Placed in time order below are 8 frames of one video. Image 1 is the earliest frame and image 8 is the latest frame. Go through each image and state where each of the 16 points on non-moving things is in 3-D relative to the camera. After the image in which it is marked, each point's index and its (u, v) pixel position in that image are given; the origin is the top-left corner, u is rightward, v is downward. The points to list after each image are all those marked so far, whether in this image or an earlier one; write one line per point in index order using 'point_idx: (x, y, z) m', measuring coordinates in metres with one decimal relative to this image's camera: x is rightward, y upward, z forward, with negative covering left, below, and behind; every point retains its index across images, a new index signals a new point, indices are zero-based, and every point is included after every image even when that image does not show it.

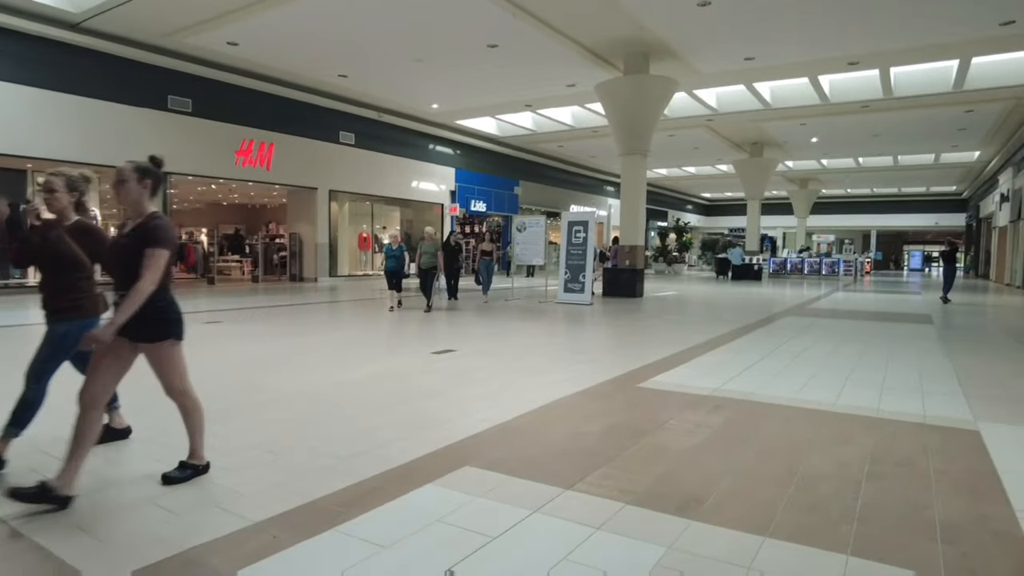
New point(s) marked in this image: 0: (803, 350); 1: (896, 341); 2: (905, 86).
0: (+2.9, -0.6, +6.5) m
1: (+4.4, -0.6, +7.6) m
2: (+9.8, +5.0, +16.3) m
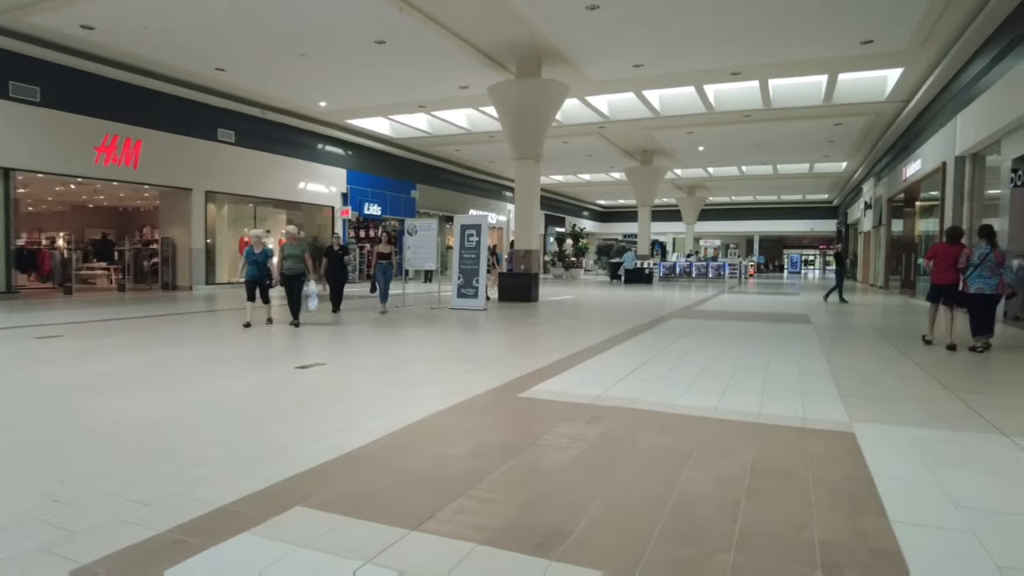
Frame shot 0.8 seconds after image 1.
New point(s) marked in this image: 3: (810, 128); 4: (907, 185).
0: (+1.7, -0.6, +6.4) m
1: (+3.1, -0.6, +7.7) m
2: (+7.0, +4.9, +17.2) m
3: (+9.0, +4.8, +19.9) m
4: (+11.2, +2.9, +18.8) m
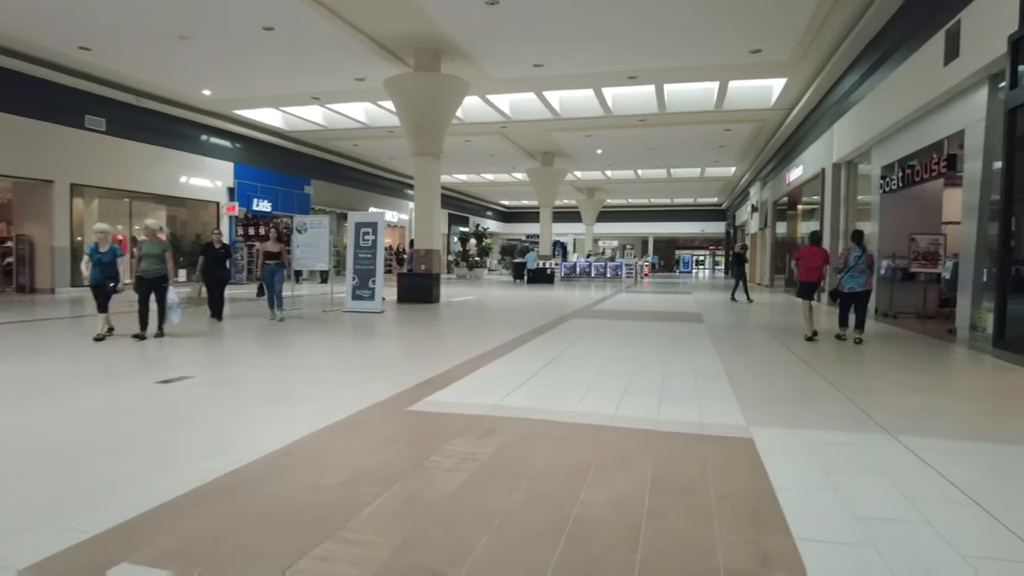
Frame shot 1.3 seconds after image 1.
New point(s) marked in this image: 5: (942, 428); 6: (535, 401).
0: (+0.7, -0.6, +6.3) m
1: (+1.9, -0.6, +7.8) m
2: (+4.4, +5.0, +17.7) m
3: (+6.0, +4.8, +20.7) m
4: (+8.4, +2.9, +19.9) m
5: (+2.4, -0.8, +3.8) m
6: (+0.1, -0.7, +4.2) m
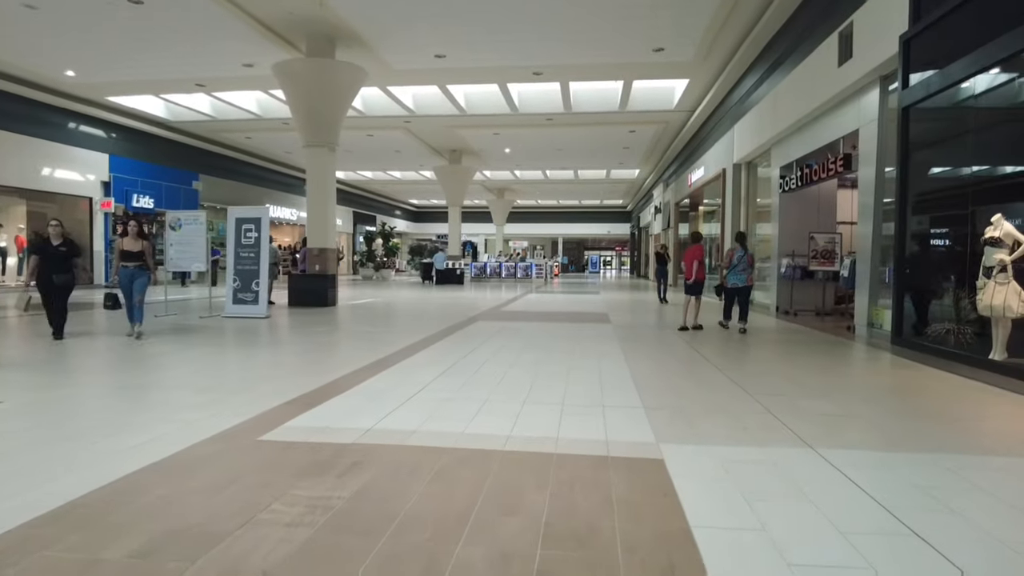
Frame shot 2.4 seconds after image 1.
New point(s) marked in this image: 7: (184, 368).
0: (-0.2, -0.7, +5.8) m
1: (+0.7, -0.6, +7.4) m
2: (+1.9, +5.0, +17.6) m
3: (+3.0, +4.8, +20.7) m
4: (+5.5, +3.0, +20.2) m
5: (+1.8, -0.8, +3.5) m
6: (-0.5, -0.7, +3.6) m
7: (-3.1, -0.8, +6.2) m
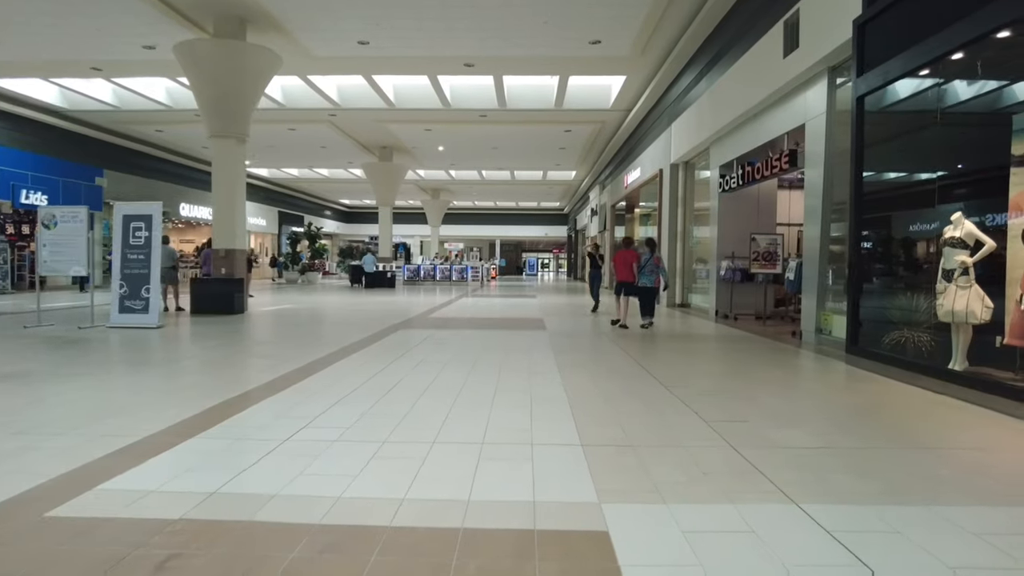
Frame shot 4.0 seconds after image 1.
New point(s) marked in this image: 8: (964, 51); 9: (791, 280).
0: (-0.8, -0.7, +4.9) m
1: (-0.1, -0.7, +6.6) m
2: (+0.1, +4.9, +16.9) m
3: (+0.9, +4.7, +20.1) m
4: (+3.5, +2.9, +19.8) m
5: (+1.4, -0.8, +2.8) m
6: (-0.9, -0.8, +2.7) m
7: (-3.7, -0.8, +5.0) m
8: (+3.4, +1.8, +5.0) m
9: (+3.9, +0.1, +9.2) m
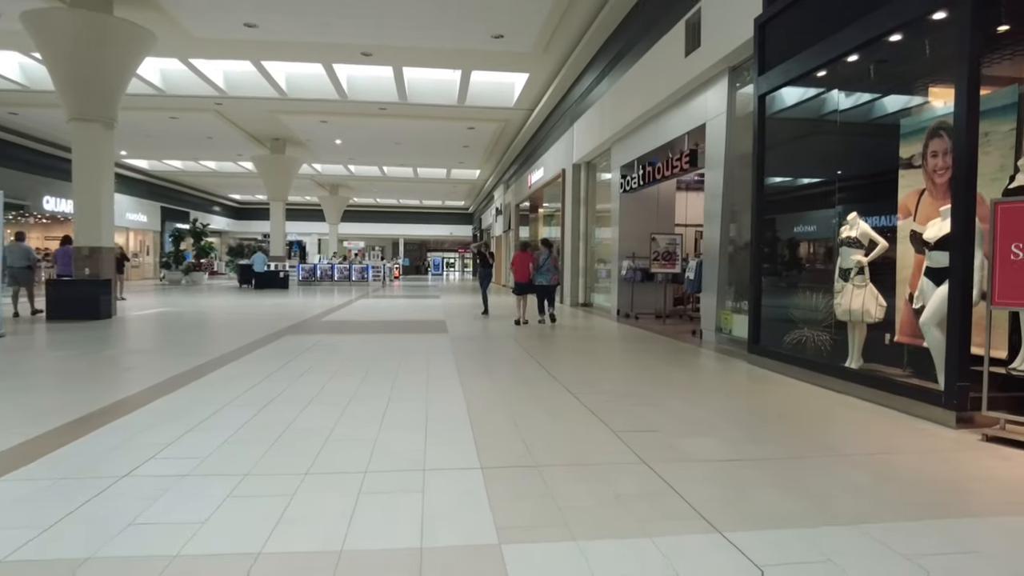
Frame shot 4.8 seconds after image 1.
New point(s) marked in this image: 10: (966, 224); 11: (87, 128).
0: (-1.5, -0.7, +4.3) m
1: (-1.0, -0.7, +6.1) m
2: (-2.3, +4.9, +16.3) m
3: (-2.0, +4.7, +19.6) m
4: (+0.6, +2.9, +19.7) m
5: (+1.0, -0.8, +2.6) m
6: (-1.3, -0.8, +2.1) m
7: (-4.4, -0.9, +4.1) m
8: (+2.7, +1.8, +5.1) m
9: (+2.5, +0.1, +9.3) m
10: (+2.6, +0.4, +3.8) m
11: (-7.0, +2.6, +10.8) m
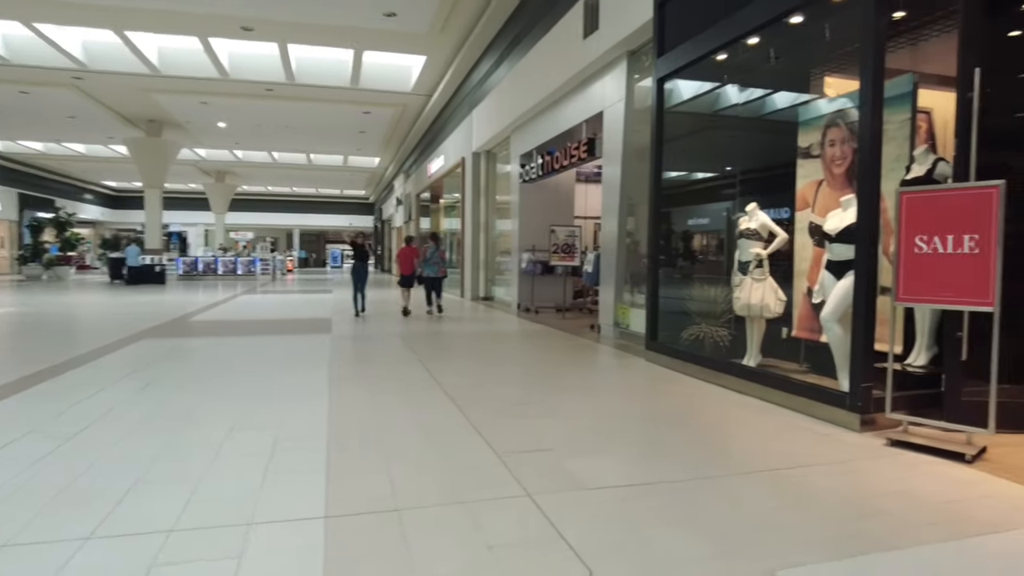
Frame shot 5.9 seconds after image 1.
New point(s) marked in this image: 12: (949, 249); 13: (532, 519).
0: (-2.2, -0.7, +3.5) m
1: (-2.0, -0.7, +5.4) m
2: (-4.7, +5.0, +15.2) m
3: (-4.9, +4.9, +18.6) m
4: (-2.3, +3.1, +19.1) m
5: (+0.5, -0.8, +2.2) m
6: (-1.7, -0.8, +1.4) m
7: (-5.0, -0.9, +2.9) m
8: (+1.8, +1.9, +4.8) m
9: (+1.1, +0.2, +9.0) m
10: (+2.0, +0.4, +3.6) m
11: (-8.6, +2.6, +9.2) m
12: (+2.1, +0.2, +3.2) m
13: (+0.1, -0.8, +2.3) m
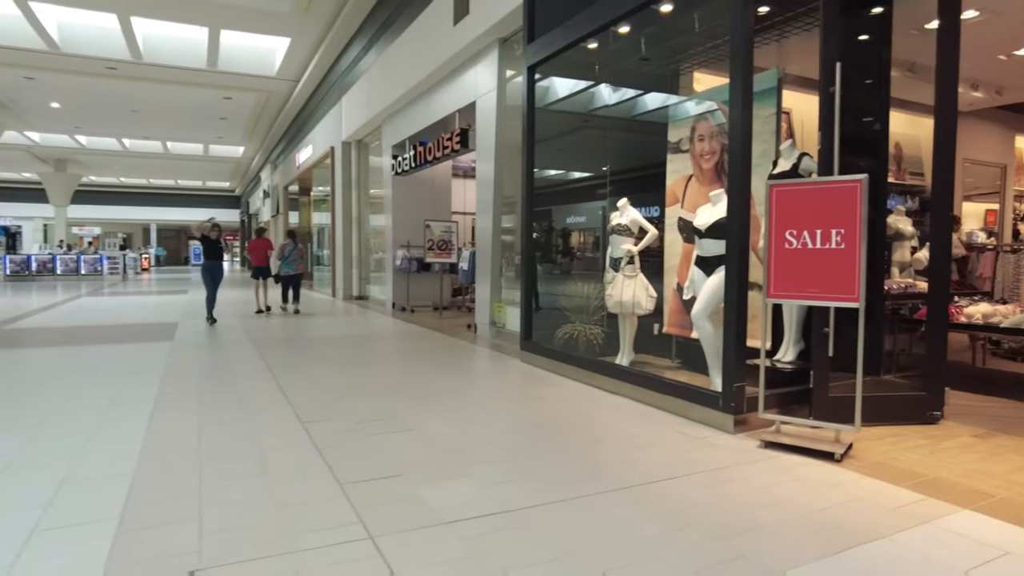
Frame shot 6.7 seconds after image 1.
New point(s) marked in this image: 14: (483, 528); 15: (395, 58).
0: (-2.9, -0.7, +2.7) m
1: (-2.9, -0.7, +4.6) m
2: (-7.5, +5.0, +13.8) m
3: (-8.2, +4.9, +17.0) m
4: (-5.7, +3.1, +18.0) m
5: (+0.1, -0.8, +1.8) m
6: (-2.0, -0.8, +0.7) m
7: (-5.5, -1.0, +1.6) m
8: (+0.8, +1.9, +4.7) m
9: (-0.6, +0.2, +8.7) m
10: (+1.2, +0.4, +3.5) m
11: (-10.1, +2.6, +7.1) m
12: (+1.5, +0.2, +3.1) m
13: (-0.4, -0.8, +1.9) m
14: (-0.1, -0.8, +2.2) m
15: (-1.7, +3.3, +9.6) m
